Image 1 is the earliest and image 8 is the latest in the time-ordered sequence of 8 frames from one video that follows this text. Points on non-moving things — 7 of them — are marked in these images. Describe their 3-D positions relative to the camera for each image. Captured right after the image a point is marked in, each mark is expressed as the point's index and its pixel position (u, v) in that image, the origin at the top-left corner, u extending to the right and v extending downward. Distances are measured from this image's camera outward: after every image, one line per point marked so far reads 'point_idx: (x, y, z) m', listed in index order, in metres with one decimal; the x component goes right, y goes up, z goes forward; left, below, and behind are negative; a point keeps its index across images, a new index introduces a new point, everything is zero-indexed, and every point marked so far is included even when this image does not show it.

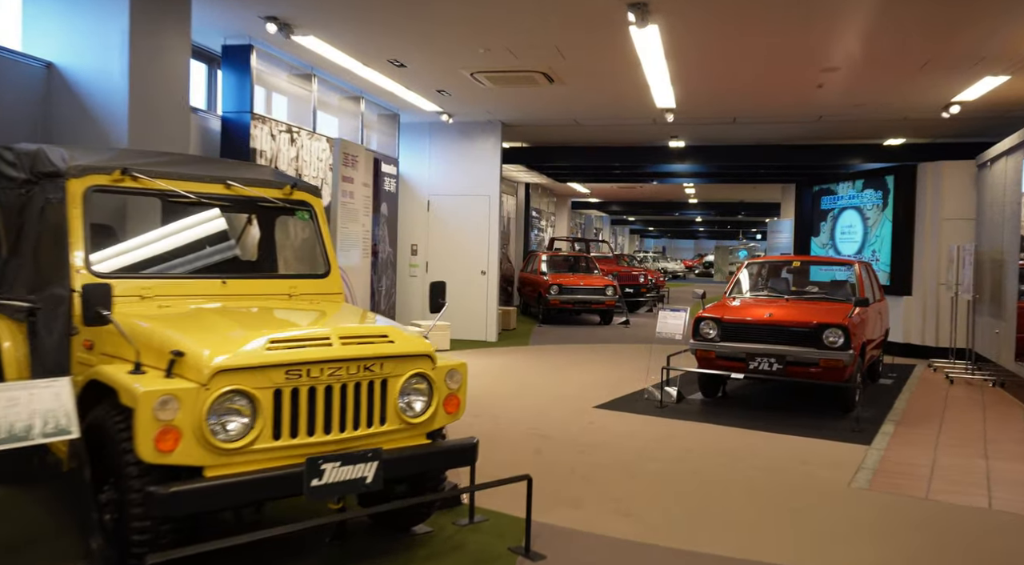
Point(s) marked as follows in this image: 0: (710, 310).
0: (+2.2, -0.3, +8.0) m
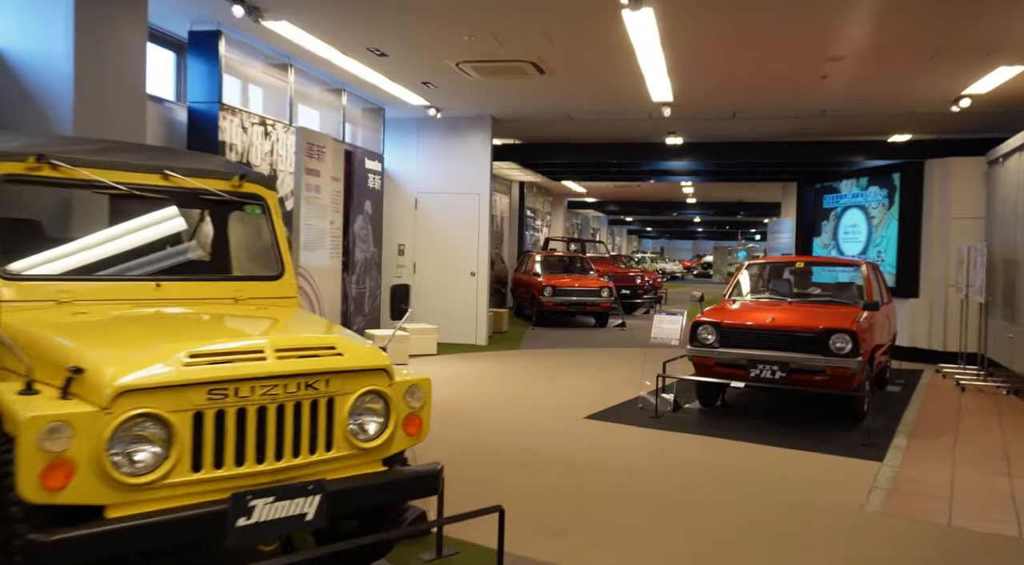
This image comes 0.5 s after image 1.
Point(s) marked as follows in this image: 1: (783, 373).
0: (+2.1, -0.3, +7.5) m
1: (+2.6, -0.9, +6.9) m
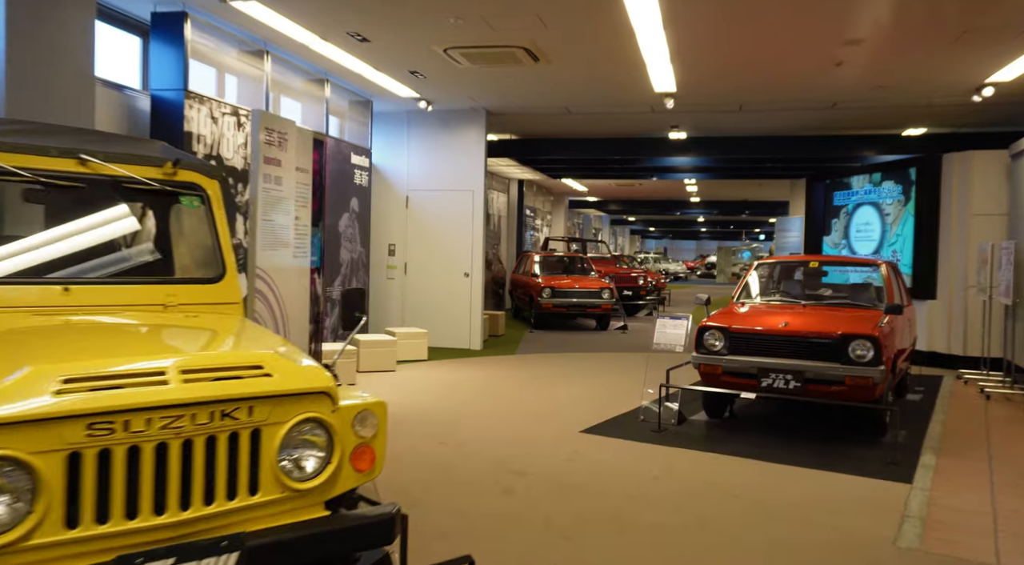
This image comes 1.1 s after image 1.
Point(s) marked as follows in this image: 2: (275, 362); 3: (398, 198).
0: (+2.0, -0.4, +6.9) m
1: (+2.5, -0.9, +6.3) m
2: (-0.9, -0.3, +2.6) m
3: (-1.9, +1.4, +12.3) m
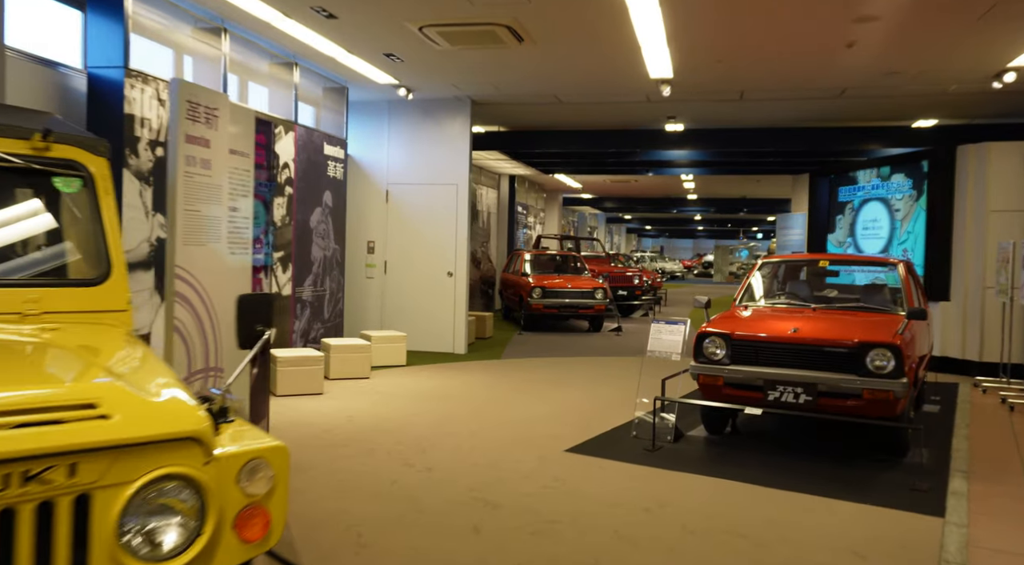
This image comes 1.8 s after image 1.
0: (+1.8, -0.4, +6.2) m
1: (+2.3, -0.9, +5.6) m
2: (-1.0, -0.3, +1.9) m
3: (-2.2, +1.5, +11.5) m
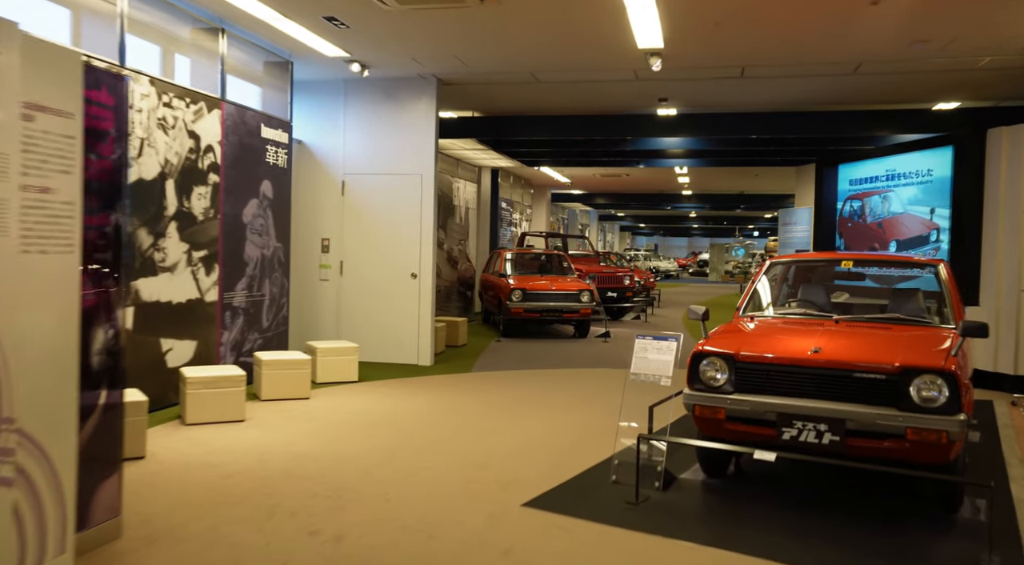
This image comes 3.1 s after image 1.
0: (+1.4, -0.4, +5.0) m
1: (+2.0, -0.9, +4.4) m
2: (-1.4, -0.4, +0.6) m
3: (-2.6, +1.4, +10.2) m
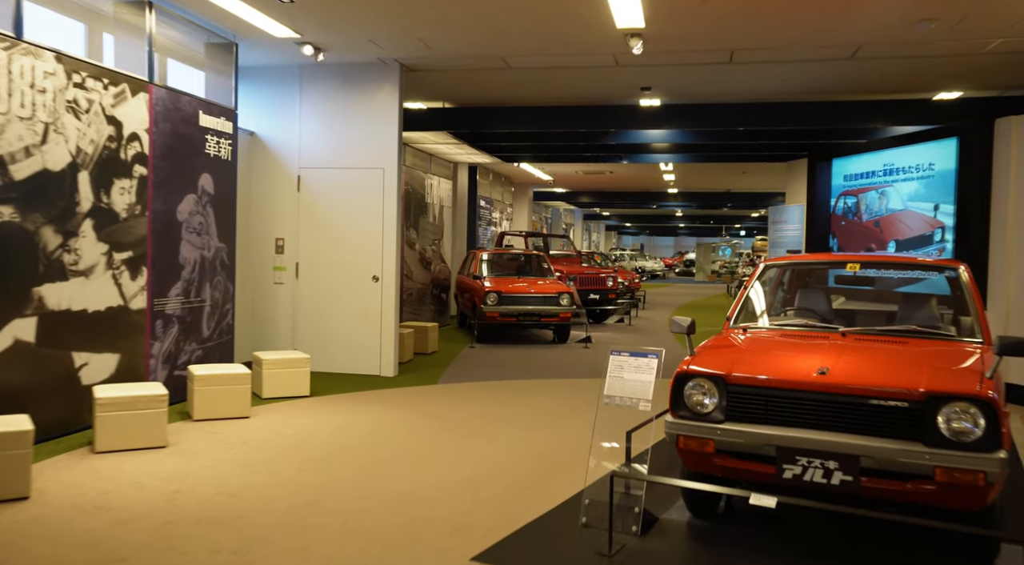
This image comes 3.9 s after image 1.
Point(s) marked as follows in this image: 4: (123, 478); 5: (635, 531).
0: (+1.1, -0.4, +4.2) m
1: (+1.7, -1.0, +3.6) m
2: (-1.6, -0.4, -0.2) m
3: (-2.9, +1.4, +9.4) m
4: (-2.7, -1.4, +5.0) m
5: (+0.7, -1.4, +4.2) m
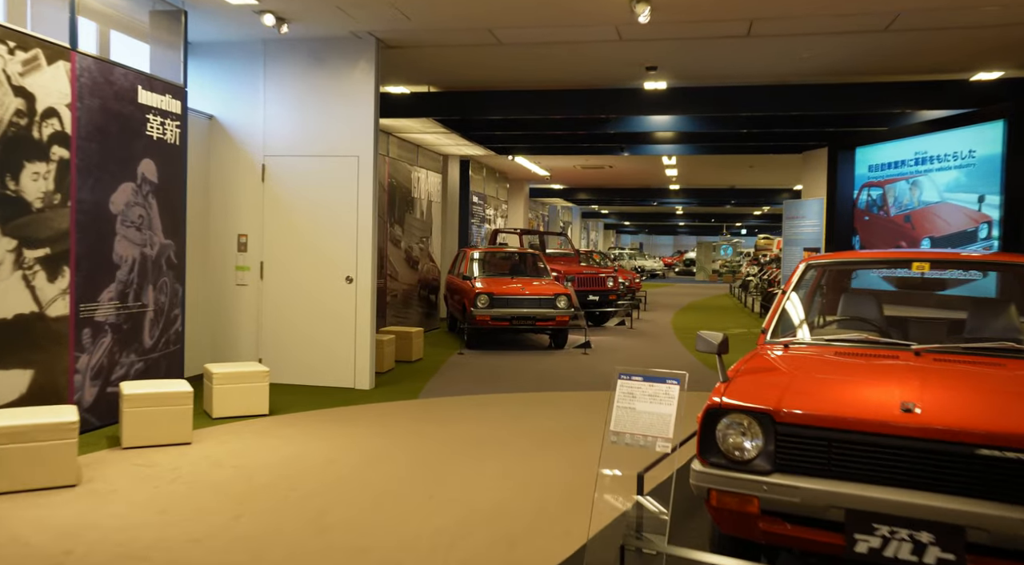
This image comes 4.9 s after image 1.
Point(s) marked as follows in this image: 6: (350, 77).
0: (+1.0, -0.5, +3.2) m
1: (+1.6, -1.0, +2.6) m
2: (-1.7, -0.4, -1.2) m
3: (-3.1, +1.4, +8.4) m
4: (-2.8, -1.4, +4.0) m
5: (+0.6, -1.5, +3.2) m
6: (-1.9, +2.3, +8.2) m
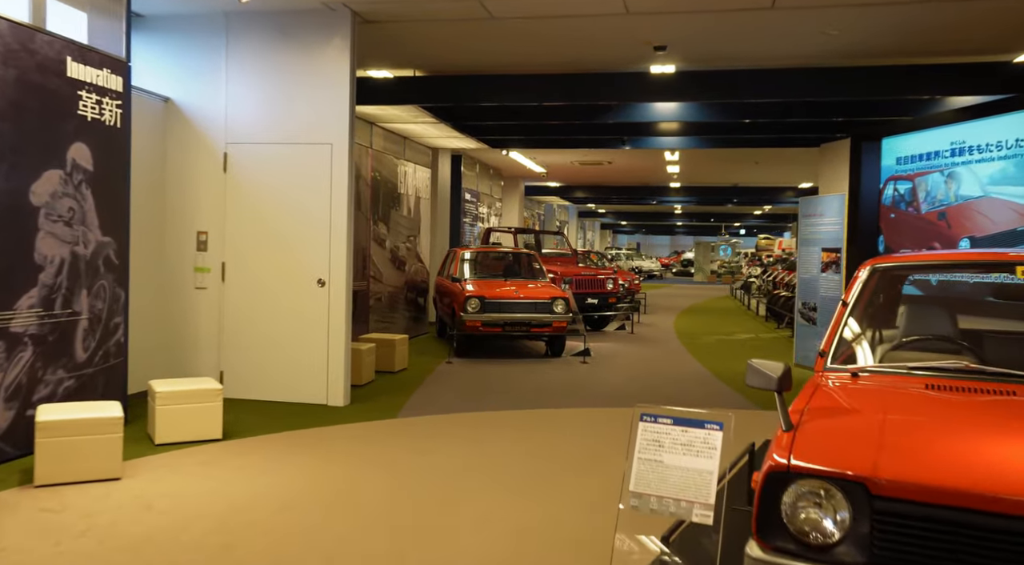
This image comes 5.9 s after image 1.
0: (+1.0, -0.5, +2.3) m
1: (+1.5, -1.0, +1.7) m
2: (-1.7, -0.5, -2.1) m
3: (-3.1, +1.3, +7.5) m
4: (-2.9, -1.4, +3.0) m
5: (+0.6, -1.5, +2.3) m
6: (-1.9, +2.3, +7.3) m
